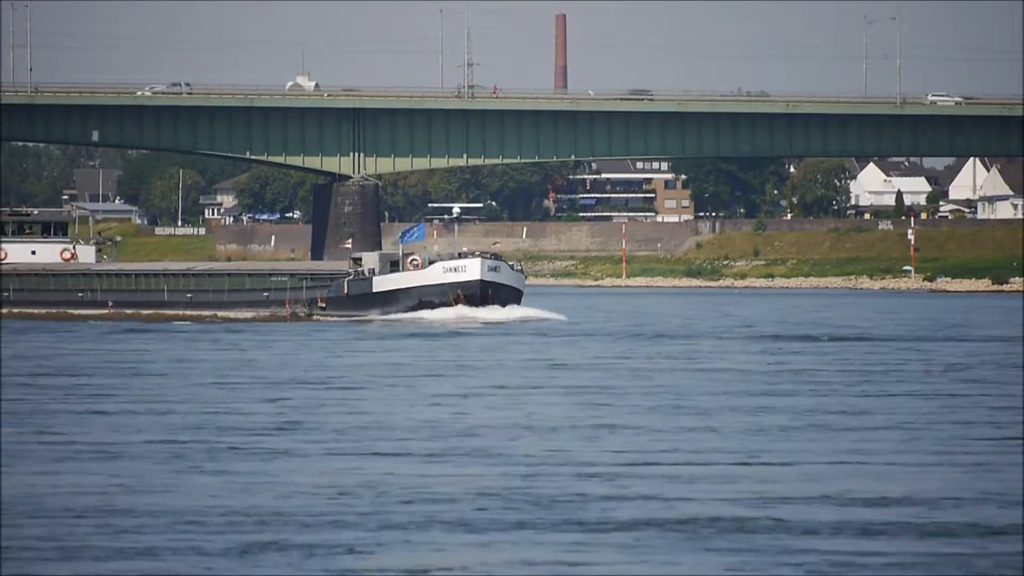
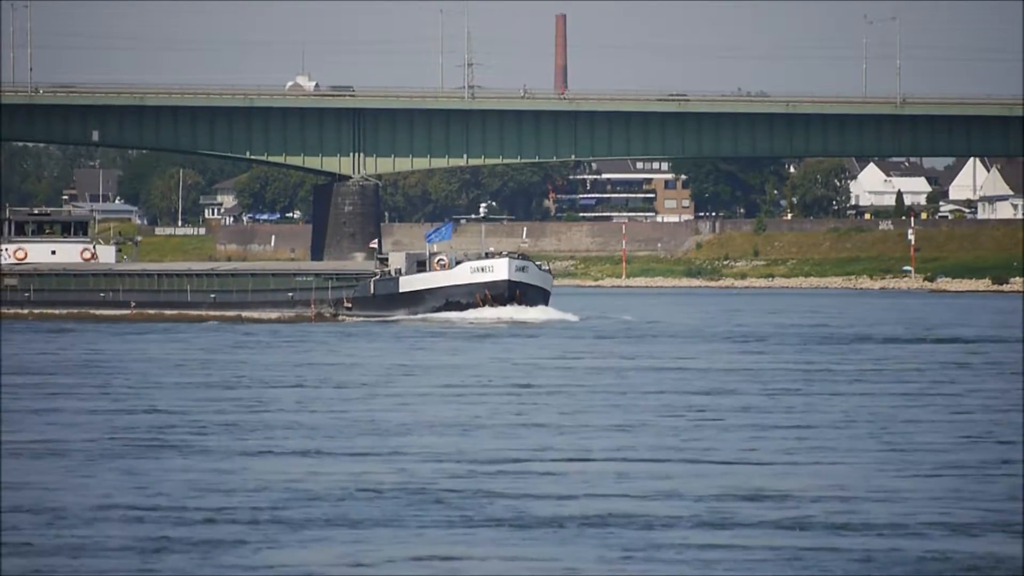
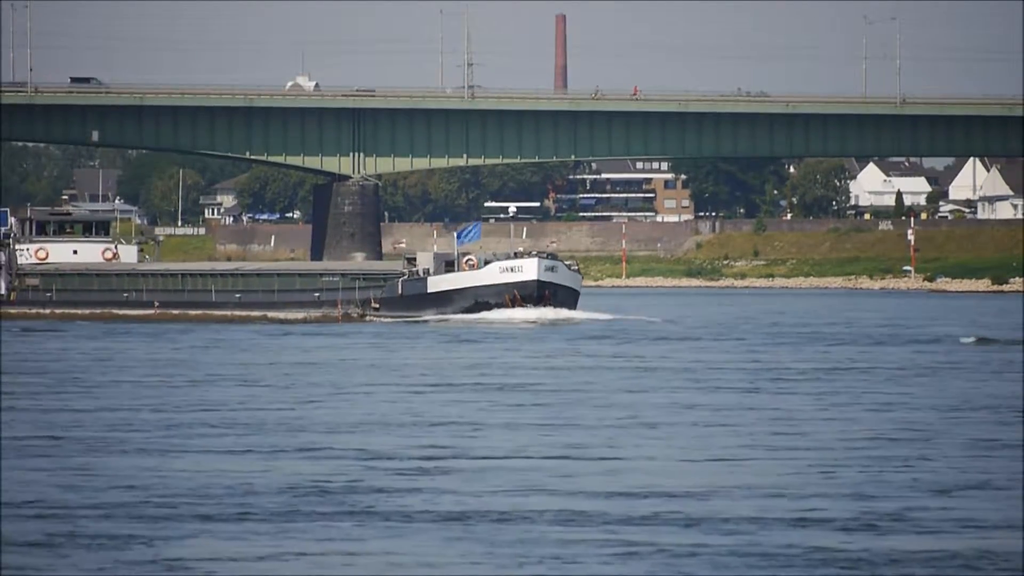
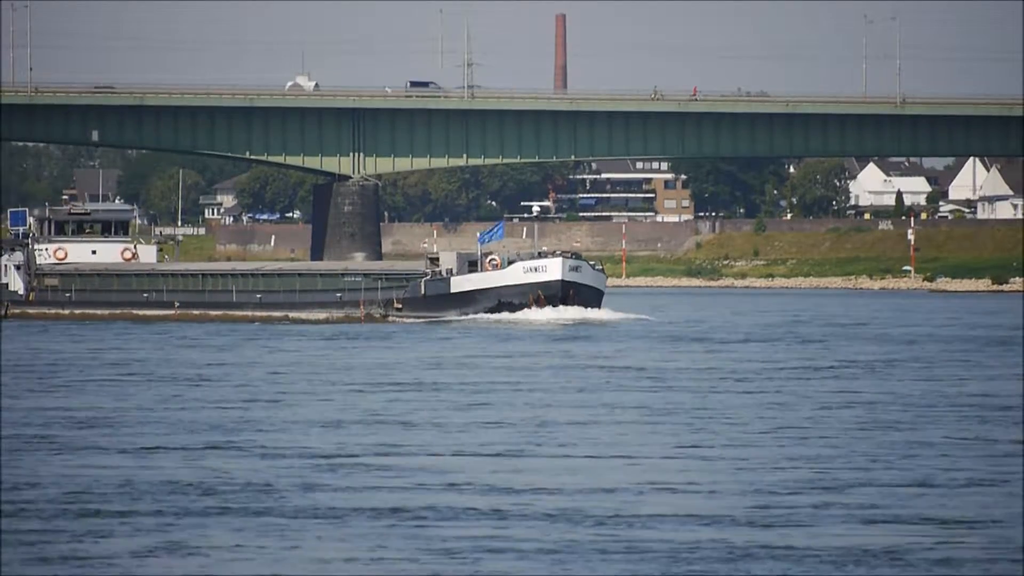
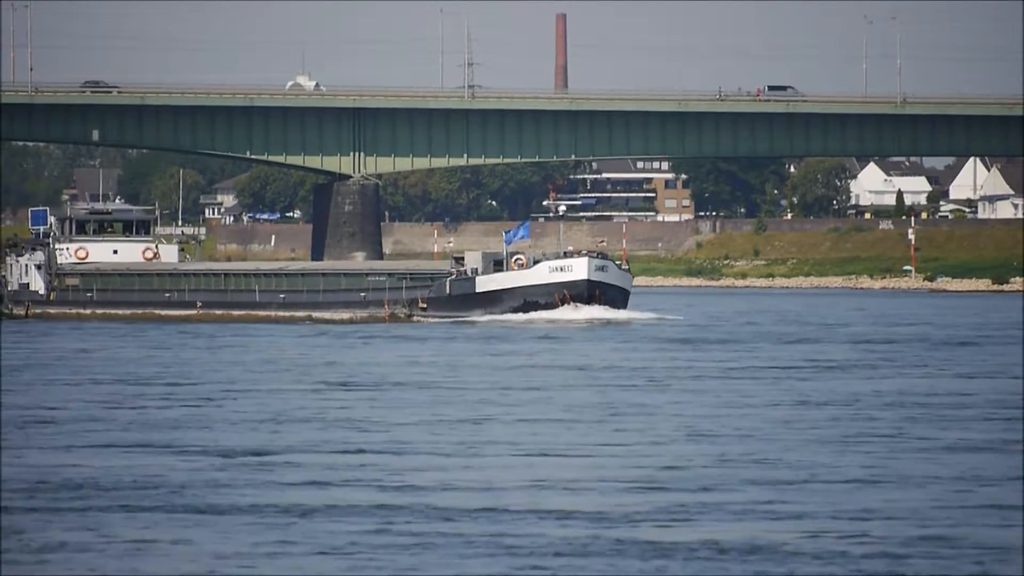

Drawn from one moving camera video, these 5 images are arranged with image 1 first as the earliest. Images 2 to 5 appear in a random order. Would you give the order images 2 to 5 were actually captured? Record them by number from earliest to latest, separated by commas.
2, 3, 4, 5
